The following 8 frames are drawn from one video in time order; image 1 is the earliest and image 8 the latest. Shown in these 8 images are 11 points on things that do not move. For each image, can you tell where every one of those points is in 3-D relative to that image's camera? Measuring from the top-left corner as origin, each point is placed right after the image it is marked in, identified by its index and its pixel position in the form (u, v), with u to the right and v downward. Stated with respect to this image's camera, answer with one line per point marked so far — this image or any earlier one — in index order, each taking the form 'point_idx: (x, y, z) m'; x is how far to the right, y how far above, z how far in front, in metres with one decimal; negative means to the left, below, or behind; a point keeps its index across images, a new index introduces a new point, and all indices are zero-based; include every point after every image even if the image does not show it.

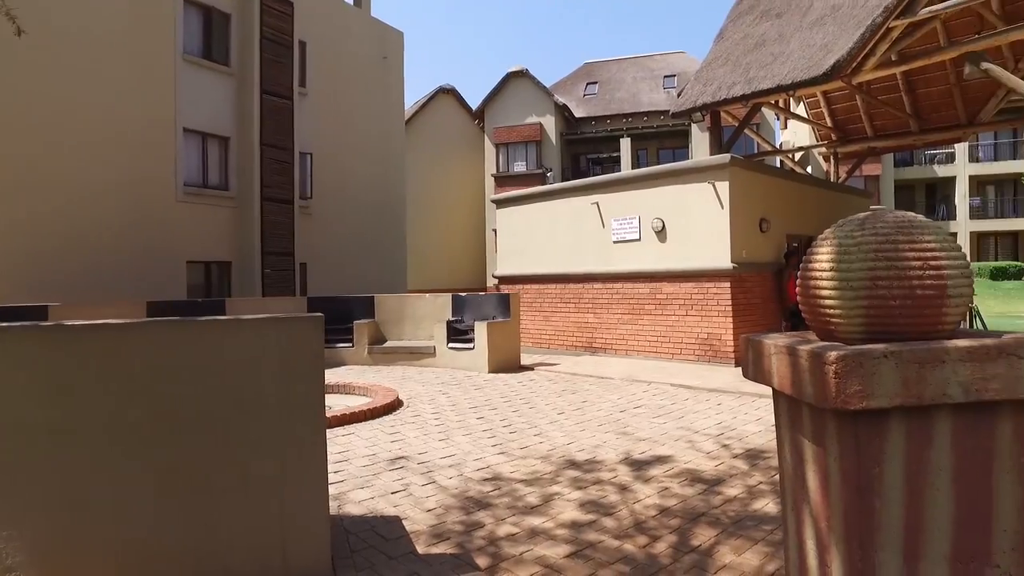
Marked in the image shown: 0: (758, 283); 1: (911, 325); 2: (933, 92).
0: (+3.6, +0.1, +10.1) m
1: (+1.1, -0.1, +1.9) m
2: (+7.8, +3.6, +12.7) m
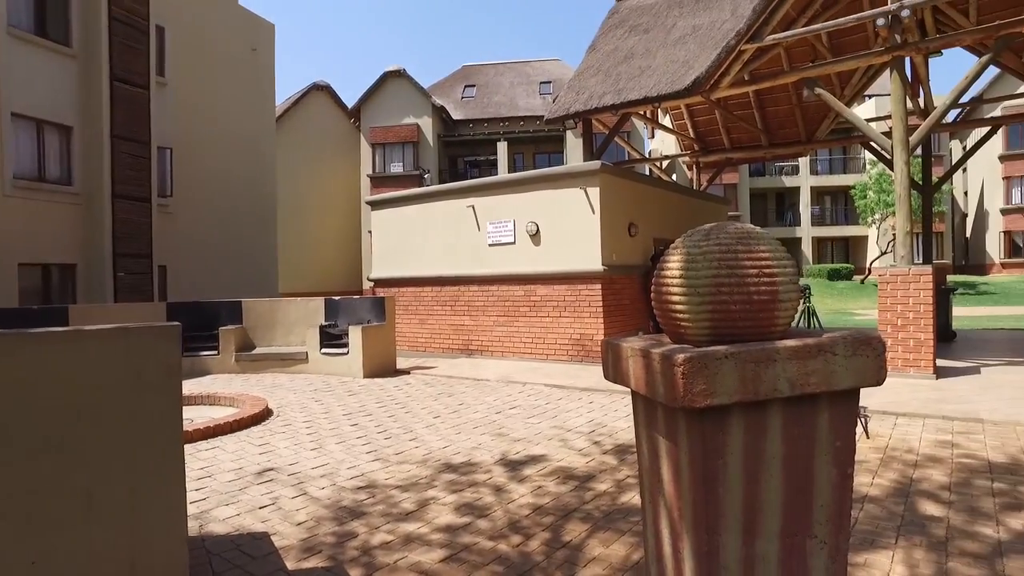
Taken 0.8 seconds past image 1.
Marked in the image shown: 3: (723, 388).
0: (+1.7, 0.0, +10.6) m
1: (+0.7, -0.1, +2.1) m
2: (+5.4, +3.6, +13.9) m
3: (+0.6, -0.3, +1.9) m
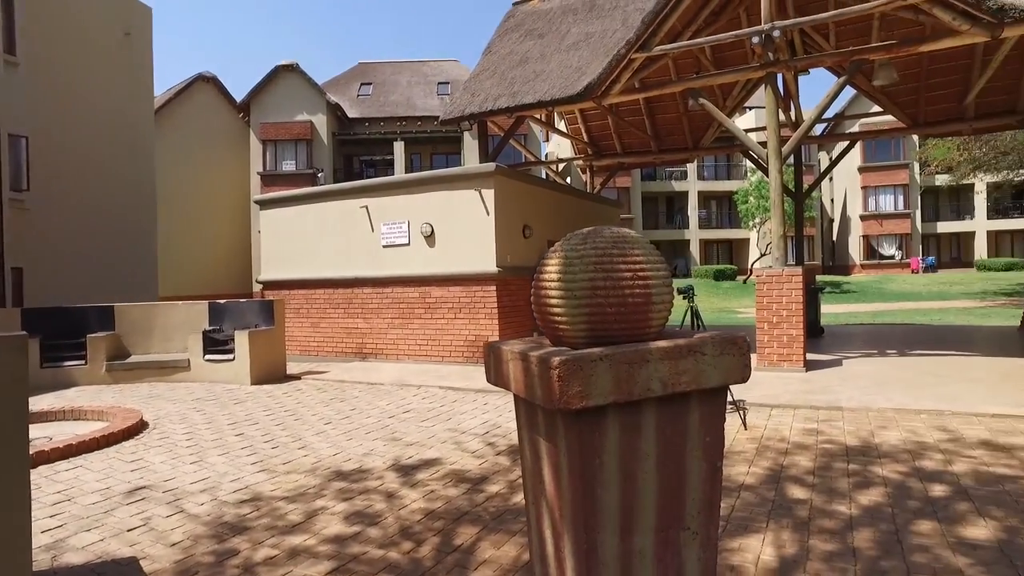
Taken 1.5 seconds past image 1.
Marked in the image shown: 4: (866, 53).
0: (+0.1, 0.0, +10.7) m
1: (+0.3, -0.1, +2.2) m
2: (+3.3, +3.6, +14.6) m
3: (+0.2, -0.3, +2.0) m
4: (+4.8, +3.2, +9.2) m
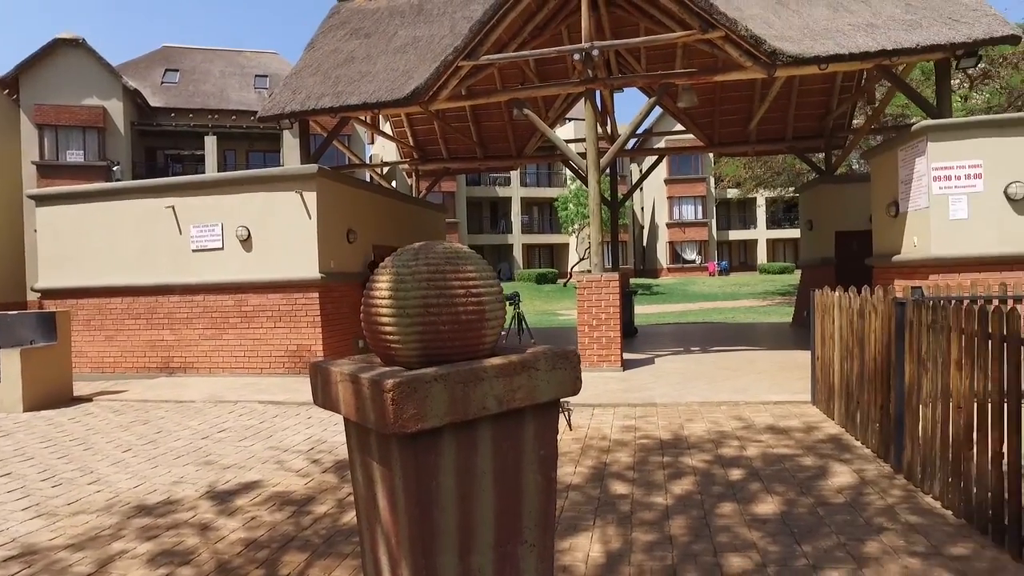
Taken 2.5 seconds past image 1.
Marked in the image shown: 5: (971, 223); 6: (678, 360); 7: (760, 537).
0: (-2.5, -0.1, +10.3) m
1: (-0.2, -0.2, +2.1) m
2: (-0.4, +3.5, +14.9) m
3: (-0.2, -0.3, +1.9) m
4: (+2.4, +3.1, +10.1) m
5: (+5.8, +0.8, +8.7) m
6: (+2.6, -1.1, +10.7) m
7: (+1.5, -1.5, +4.1) m
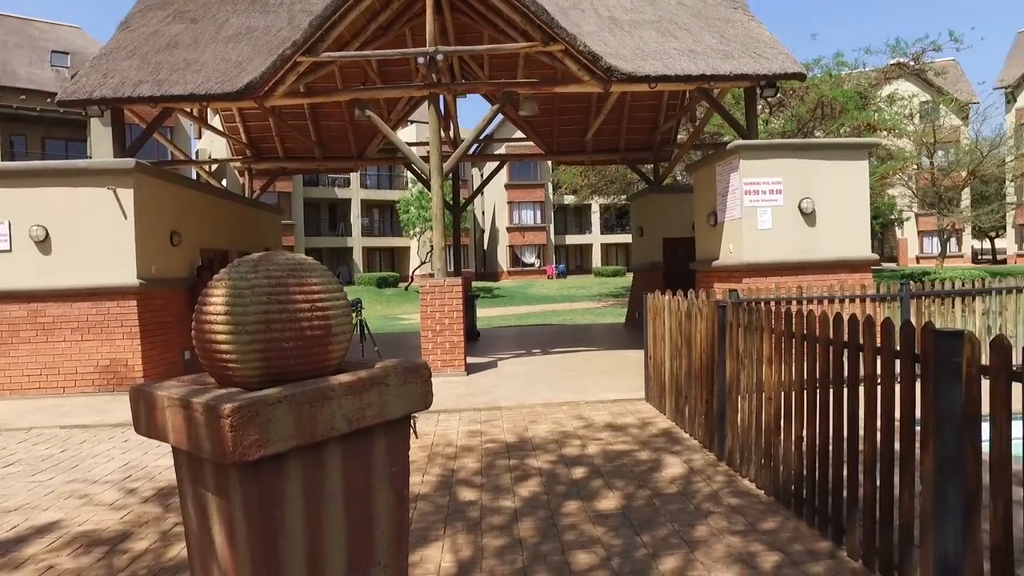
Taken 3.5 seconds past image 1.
0: (-4.7, -0.2, +9.4) m
1: (-0.6, -0.2, +2.0) m
2: (-3.8, +3.4, +14.4) m
3: (-0.6, -0.4, +1.8) m
4: (0.0, +3.0, +10.3) m
5: (+3.7, +0.8, +9.8) m
6: (+0.1, -1.2, +11.0) m
7: (+0.6, -1.5, +4.3) m
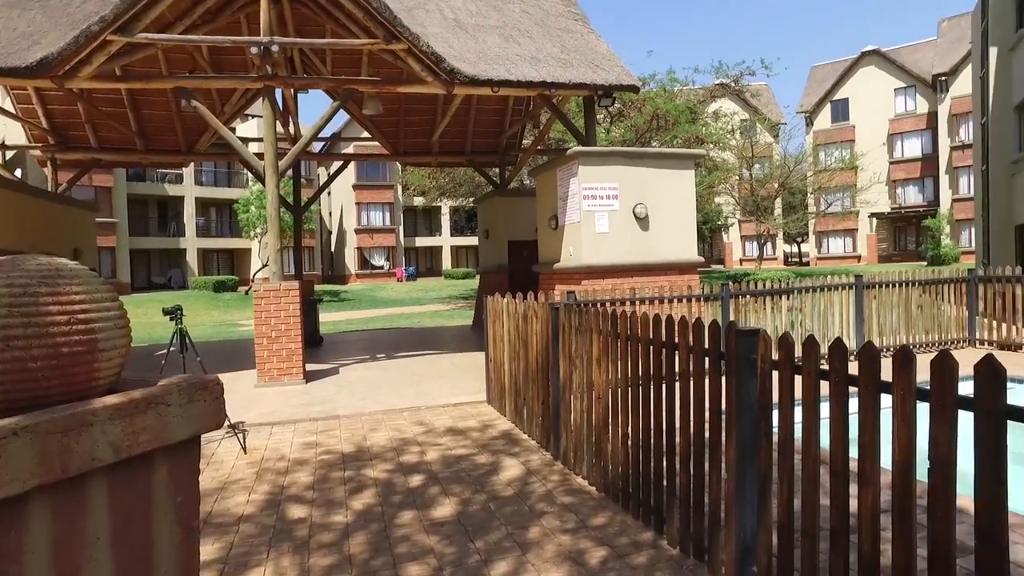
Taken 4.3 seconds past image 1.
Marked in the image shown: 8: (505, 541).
0: (-6.7, -0.2, +8.1) m
1: (-1.1, -0.2, +1.7) m
2: (-6.9, +3.3, +13.1) m
3: (-1.1, -0.4, +1.5) m
4: (-2.3, +3.0, +10.0) m
5: (+1.5, +0.8, +10.3) m
6: (-2.3, -1.2, +10.6) m
7: (-0.5, -1.5, +4.2) m
8: (0.0, -1.5, +4.1) m
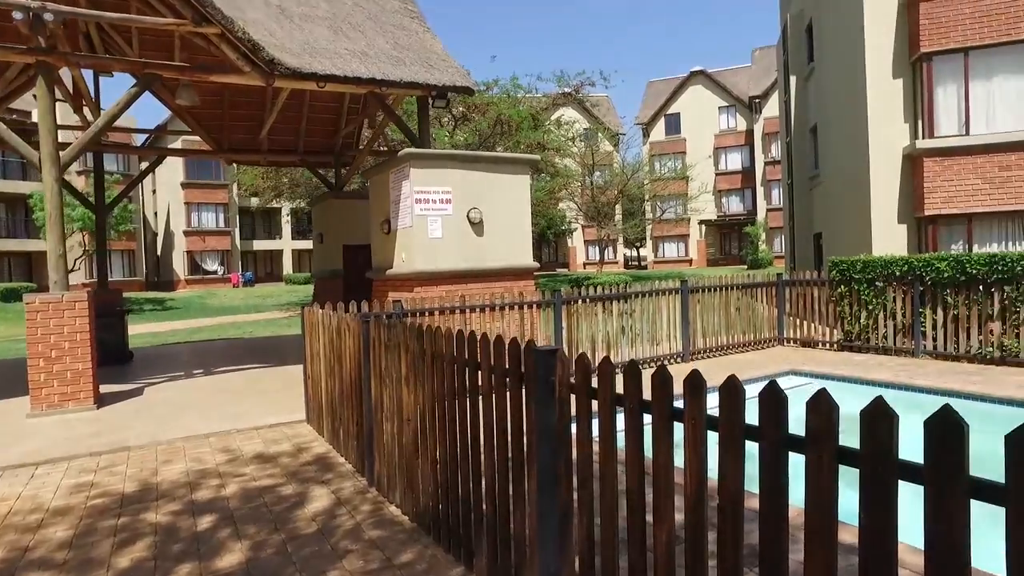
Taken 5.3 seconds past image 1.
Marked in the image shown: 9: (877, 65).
0: (-8.5, -0.4, +6.1) m
1: (-1.7, -0.3, +1.0) m
2: (-9.8, +3.1, +11.0) m
3: (-1.6, -0.5, +0.8) m
4: (-4.6, +2.9, +8.9) m
5: (-1.0, +0.7, +9.9) m
6: (-4.7, -1.4, +9.5) m
7: (-1.6, -1.6, +3.6) m
8: (-1.1, -1.6, +3.6) m
9: (+7.1, +4.4, +13.3) m
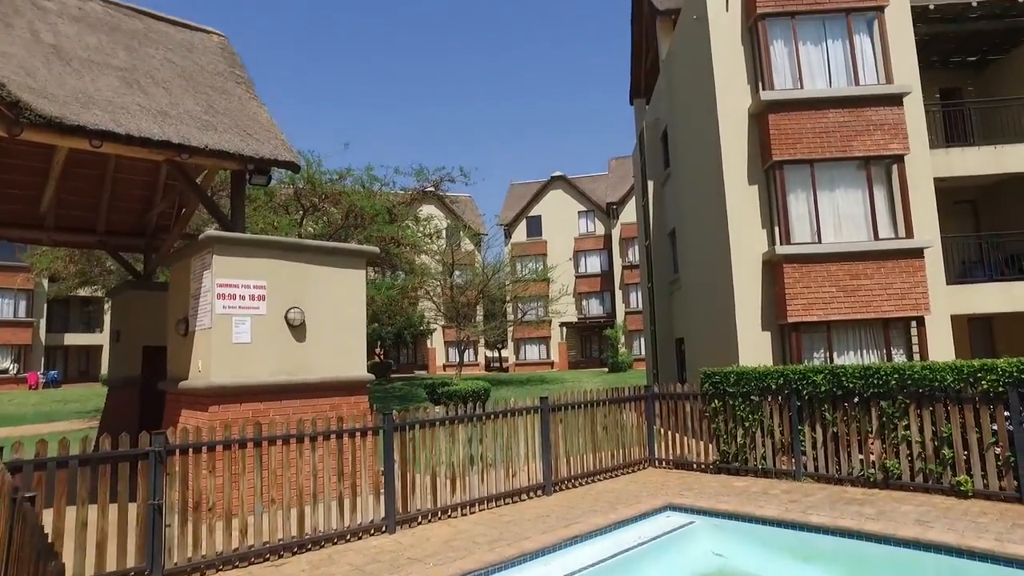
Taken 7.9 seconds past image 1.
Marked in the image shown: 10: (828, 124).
0: (-9.7, -1.0, +2.5) m
1: (-2.0, -0.4, -1.1) m
2: (-11.8, +1.8, +7.5) m
3: (-1.8, -0.5, -1.3) m
4: (-6.4, +1.7, +6.5) m
5: (-3.0, -0.7, +7.8) m
6: (-6.6, -2.6, +6.4) m
7: (-2.3, -2.0, +1.2) m
8: (-1.9, -2.0, +1.3) m
9: (+4.3, +2.3, +13.3) m
10: (+5.9, +3.1, +12.7) m
